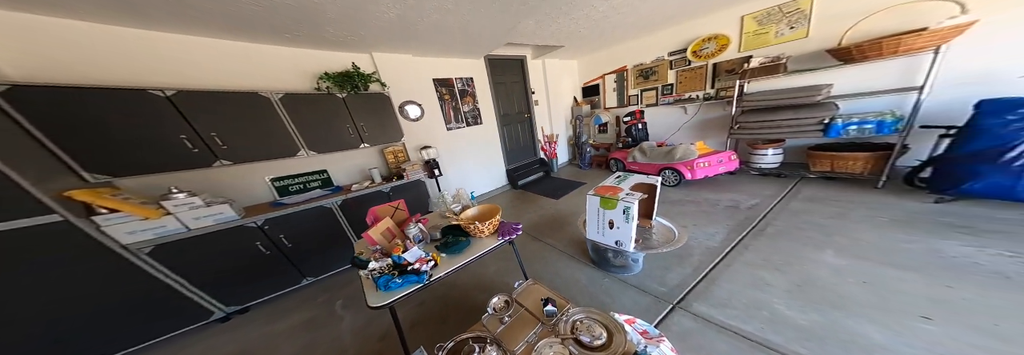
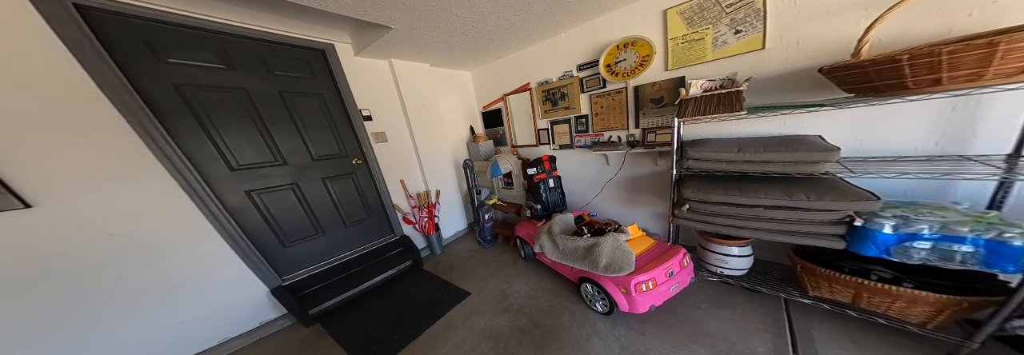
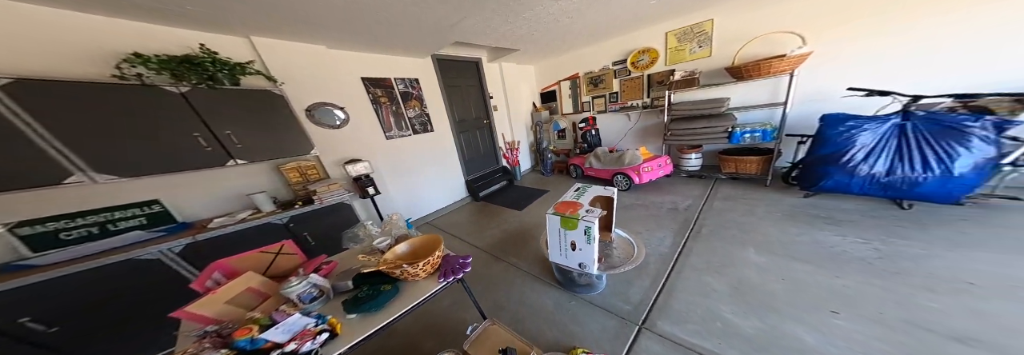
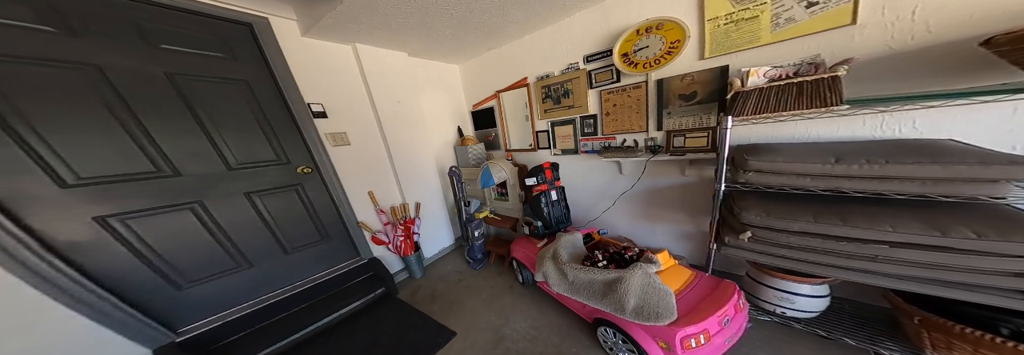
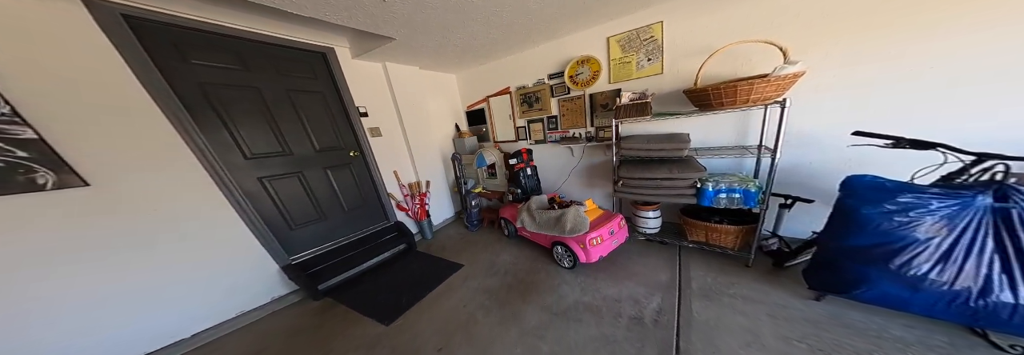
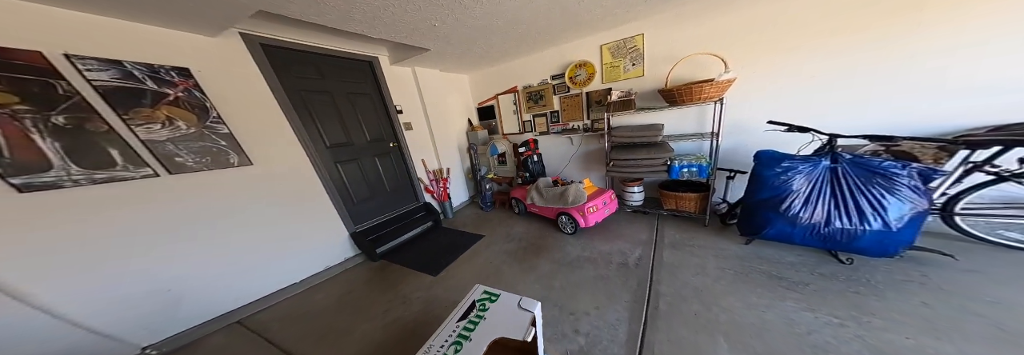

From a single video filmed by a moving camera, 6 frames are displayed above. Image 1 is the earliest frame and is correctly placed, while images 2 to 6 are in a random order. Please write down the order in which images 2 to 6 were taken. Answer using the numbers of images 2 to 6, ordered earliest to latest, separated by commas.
3, 6, 5, 2, 4
